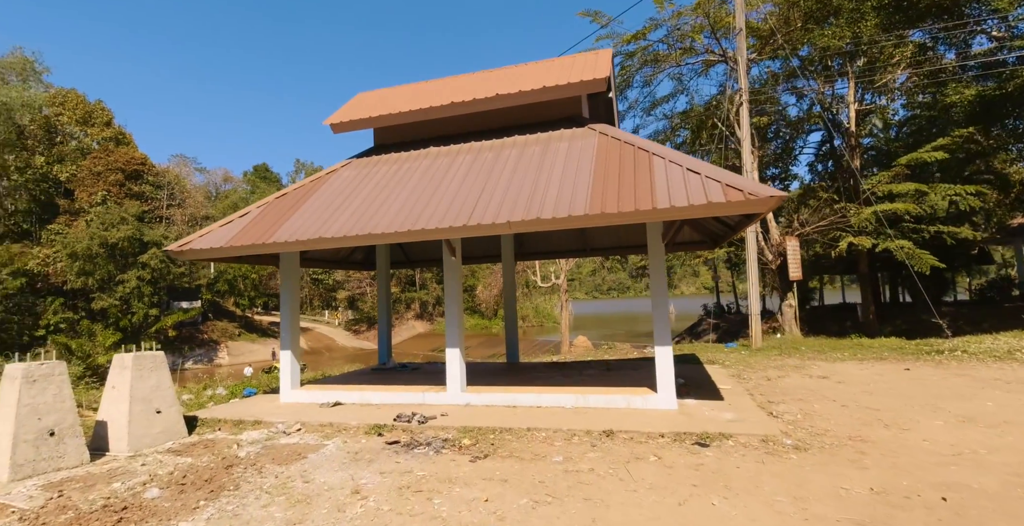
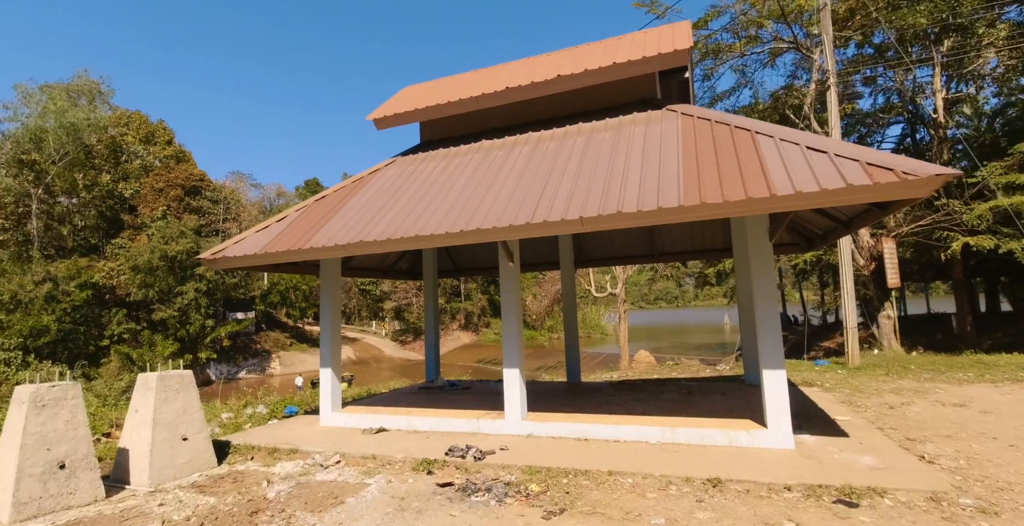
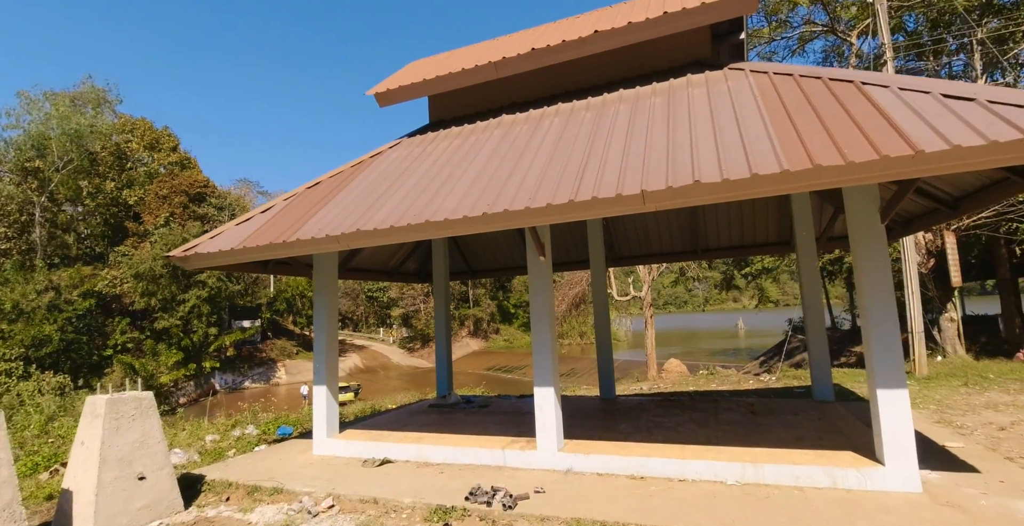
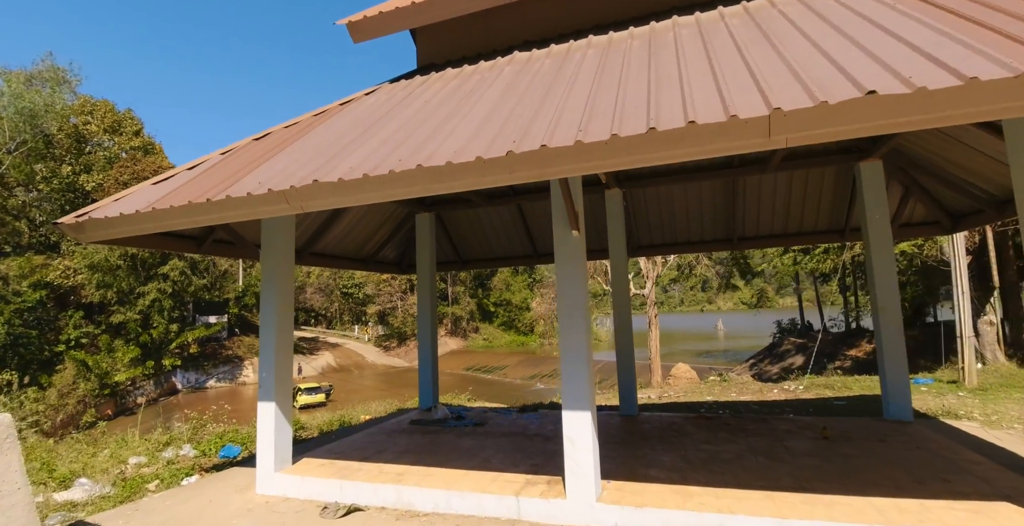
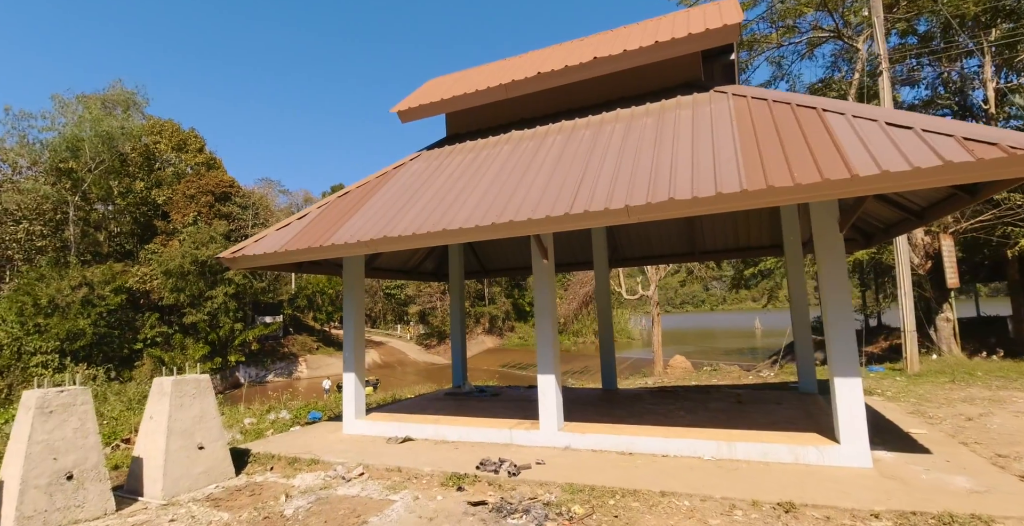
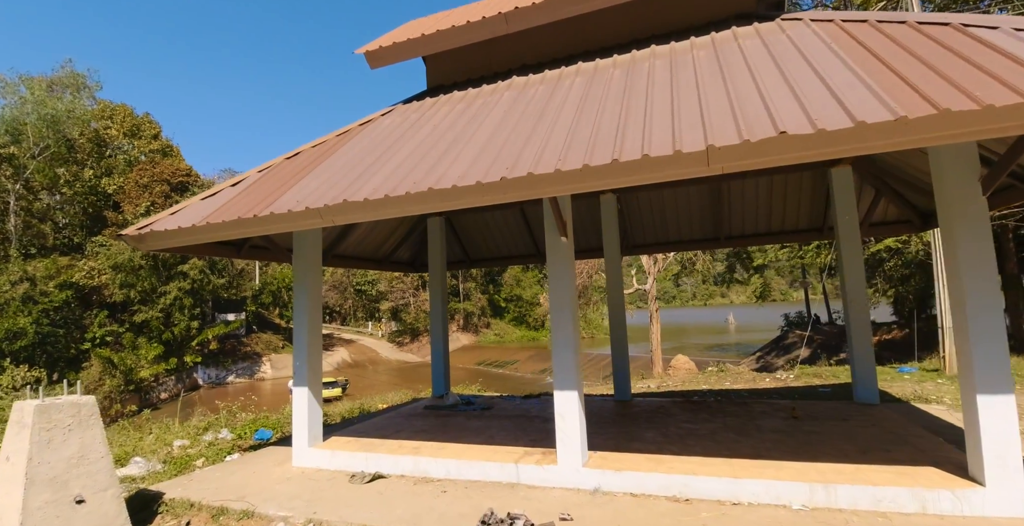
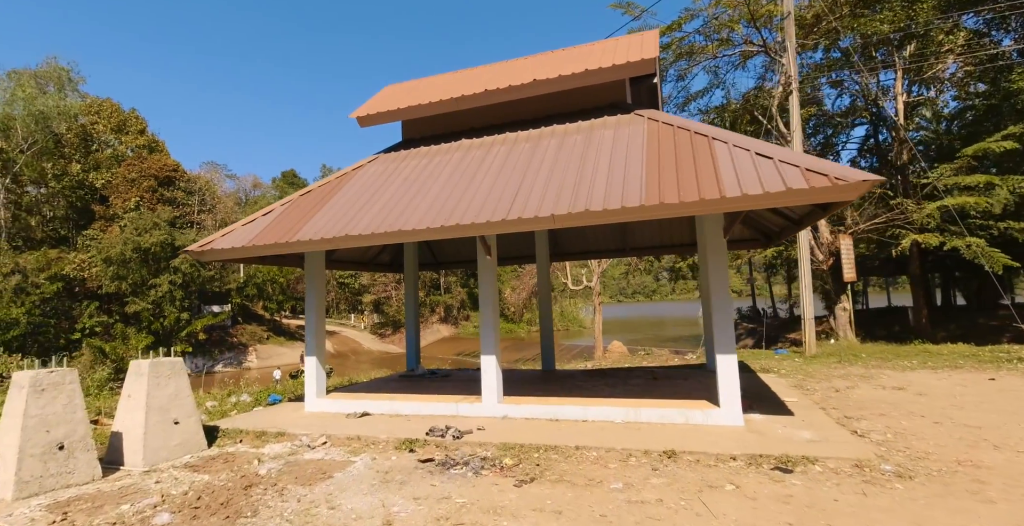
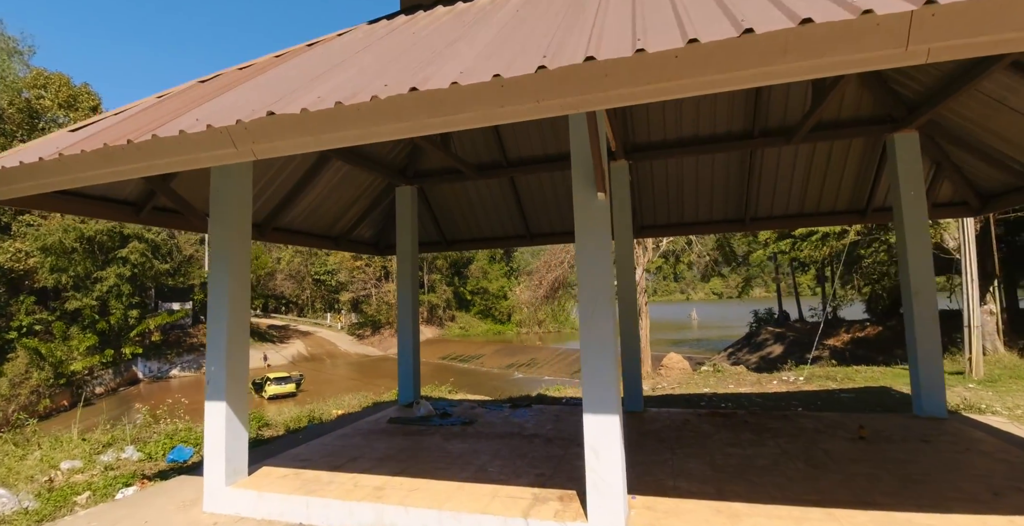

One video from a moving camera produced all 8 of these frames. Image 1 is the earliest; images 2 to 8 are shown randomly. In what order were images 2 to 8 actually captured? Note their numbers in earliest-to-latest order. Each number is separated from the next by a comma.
7, 2, 5, 3, 6, 4, 8
